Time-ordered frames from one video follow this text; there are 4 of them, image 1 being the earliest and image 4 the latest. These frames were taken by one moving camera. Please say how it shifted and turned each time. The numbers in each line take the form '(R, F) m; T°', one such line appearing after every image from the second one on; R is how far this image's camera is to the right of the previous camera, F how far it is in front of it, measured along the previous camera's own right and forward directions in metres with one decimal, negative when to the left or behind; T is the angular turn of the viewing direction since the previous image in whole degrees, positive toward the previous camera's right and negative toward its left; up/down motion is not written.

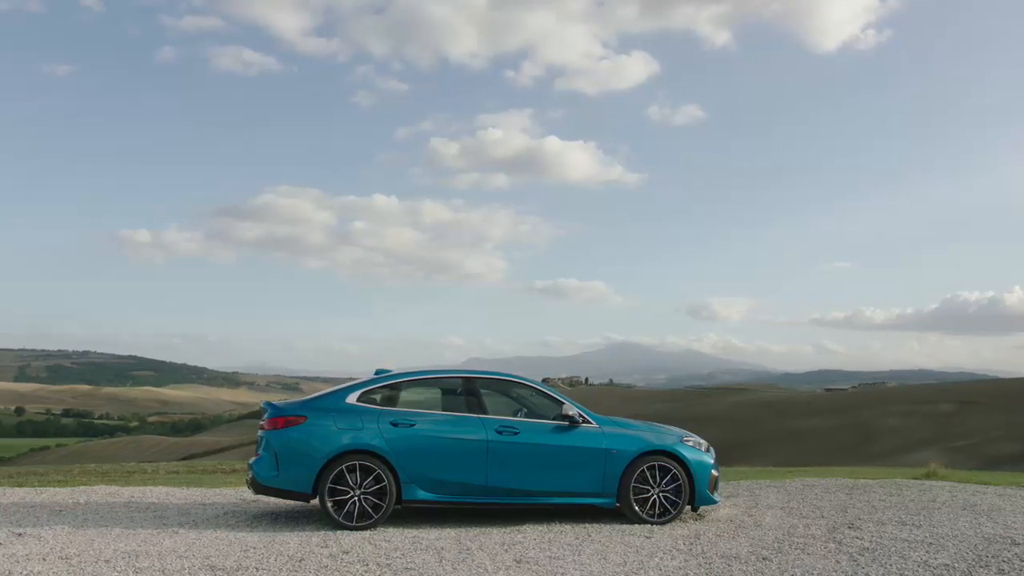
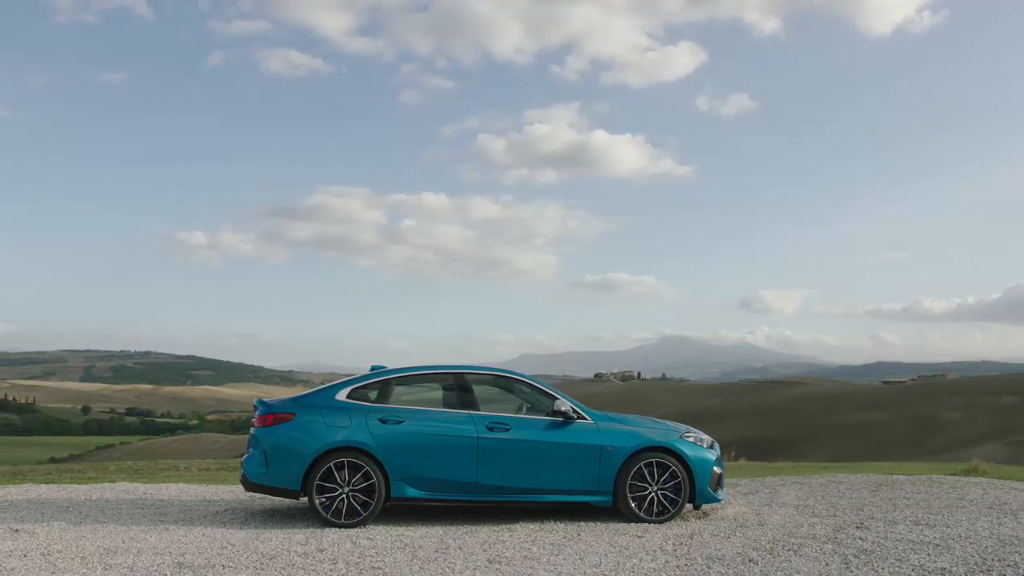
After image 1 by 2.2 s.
(+0.7, +0.2) m; -4°
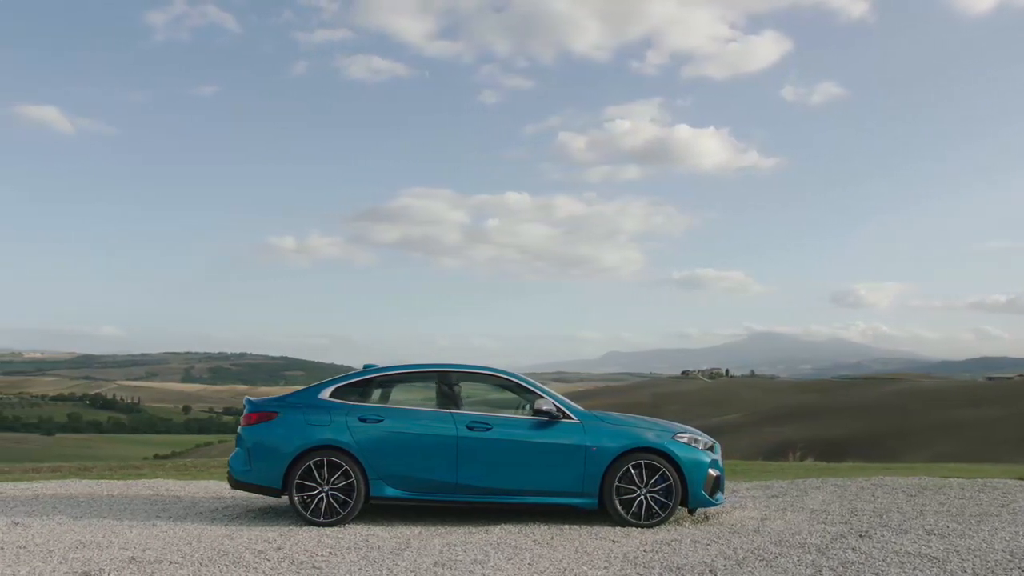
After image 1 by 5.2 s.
(+1.1, +0.3) m; -7°
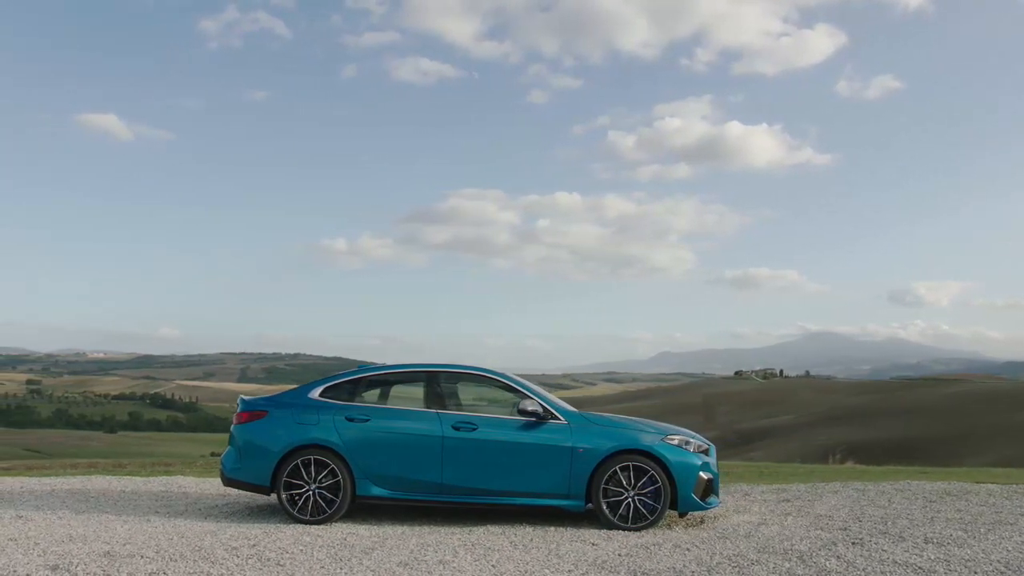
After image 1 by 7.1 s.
(+0.7, +0.1) m; -4°
